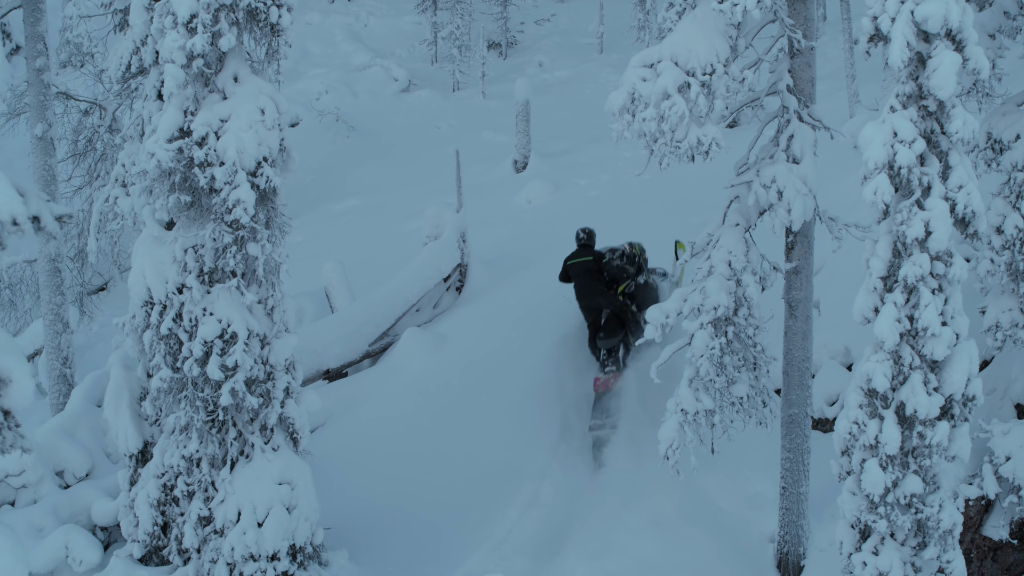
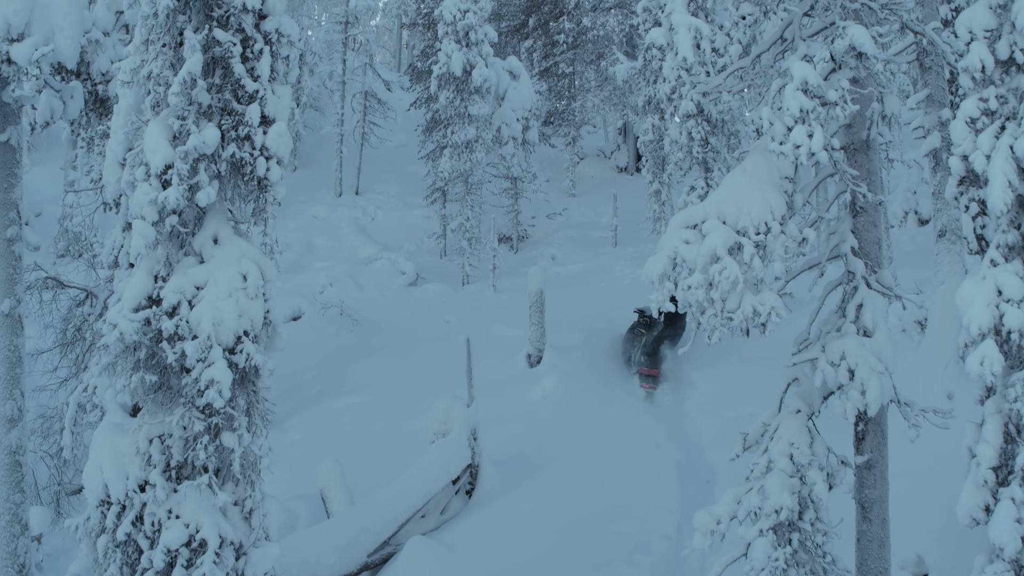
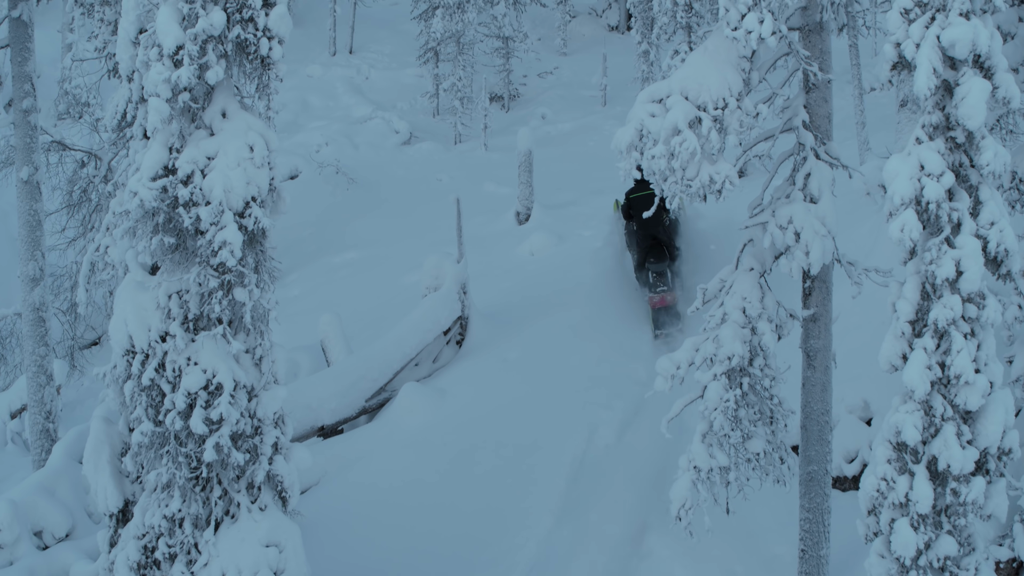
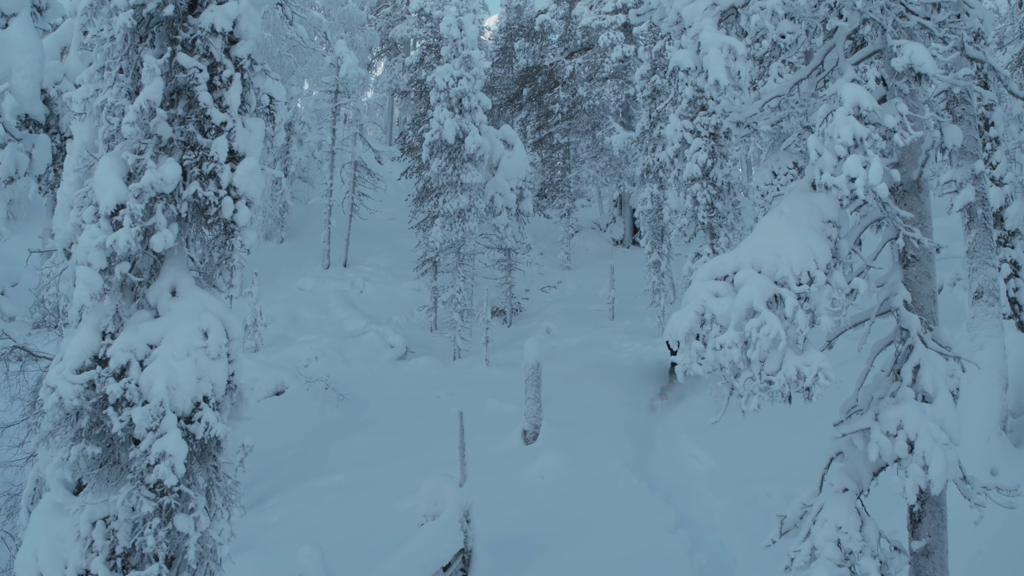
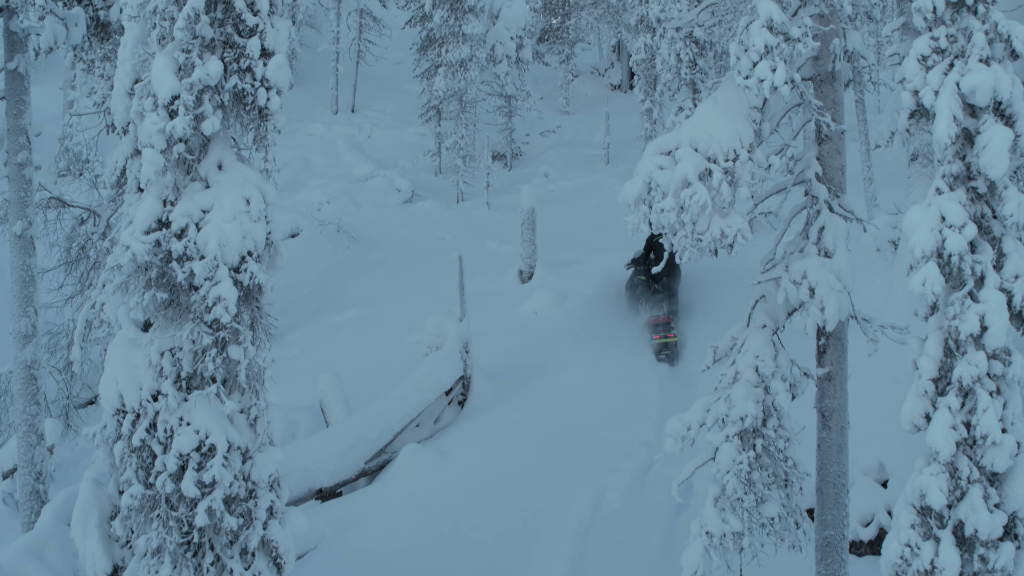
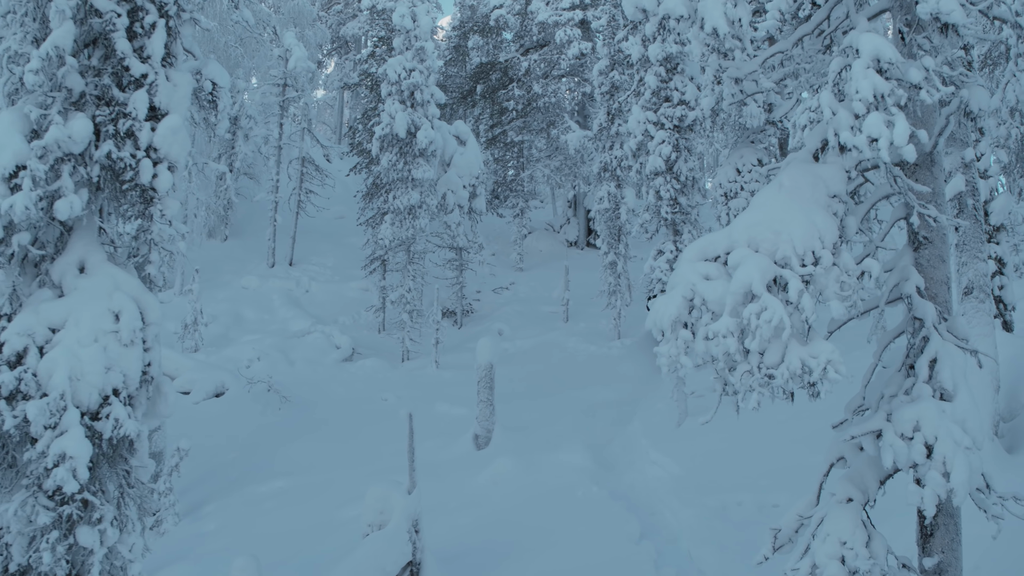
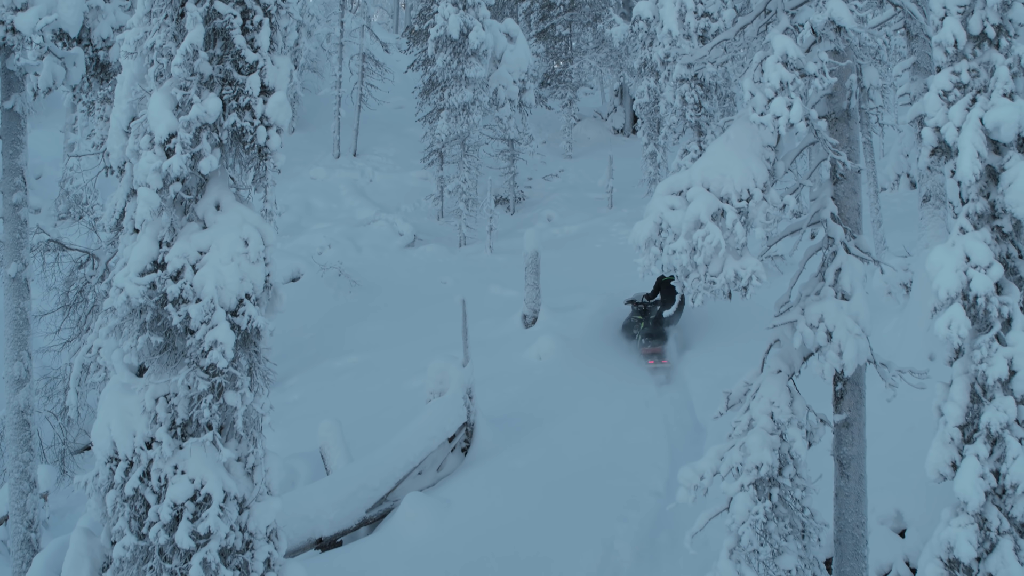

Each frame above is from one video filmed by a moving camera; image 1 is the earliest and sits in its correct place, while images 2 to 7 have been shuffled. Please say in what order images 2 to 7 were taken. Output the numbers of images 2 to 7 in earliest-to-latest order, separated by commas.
3, 5, 7, 2, 4, 6
